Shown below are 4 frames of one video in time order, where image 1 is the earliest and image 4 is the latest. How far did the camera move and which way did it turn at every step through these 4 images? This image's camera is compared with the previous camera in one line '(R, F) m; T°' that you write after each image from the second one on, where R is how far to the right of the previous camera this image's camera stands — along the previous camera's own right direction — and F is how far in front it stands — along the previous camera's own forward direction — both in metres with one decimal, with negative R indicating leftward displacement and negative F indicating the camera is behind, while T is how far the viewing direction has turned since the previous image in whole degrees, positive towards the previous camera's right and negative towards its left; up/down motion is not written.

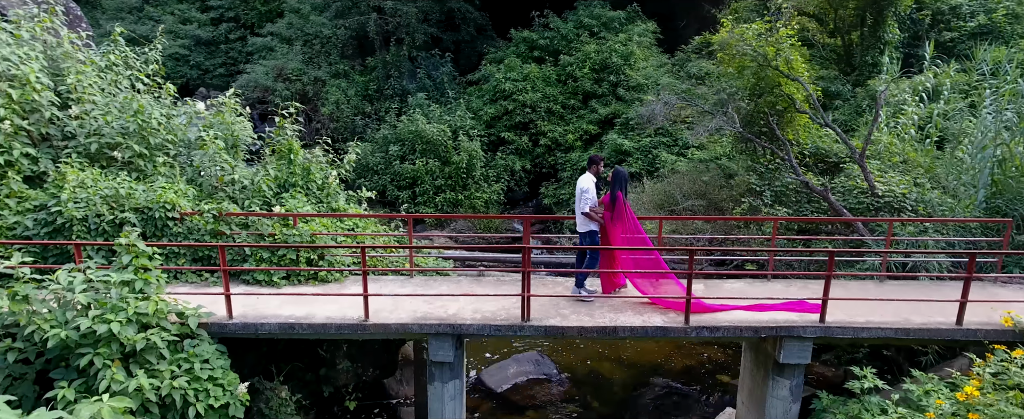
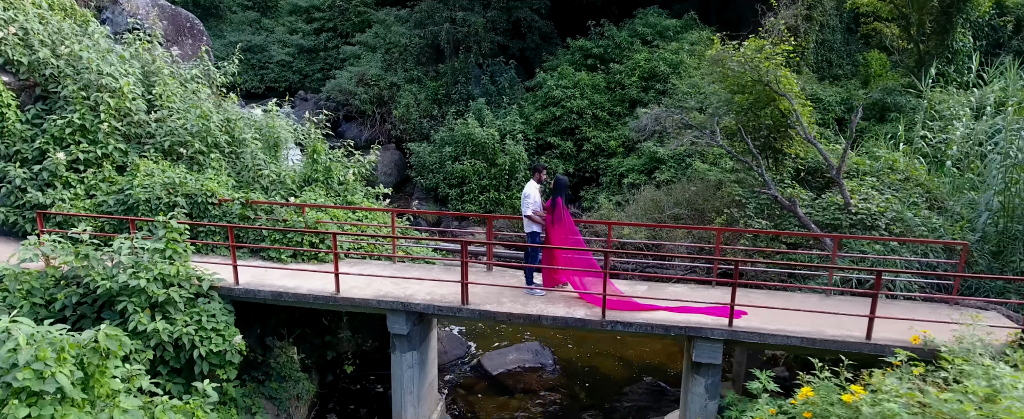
(+1.2, -0.7) m; -9°
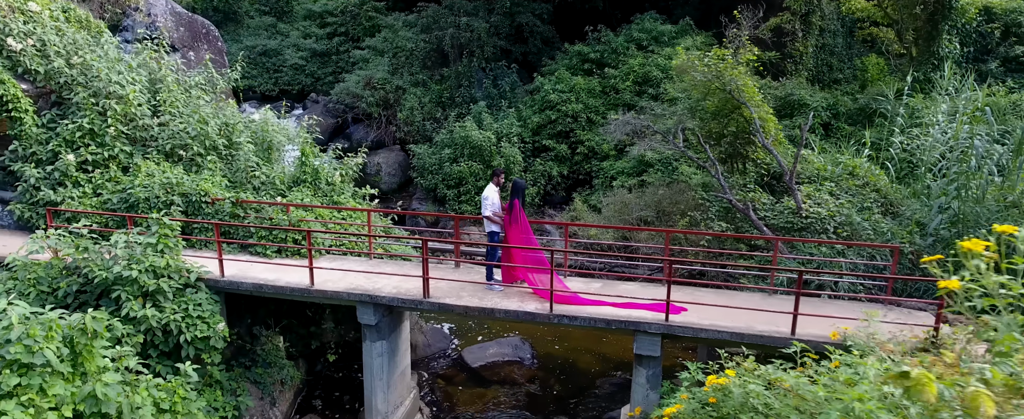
(+0.5, -0.4) m; -2°
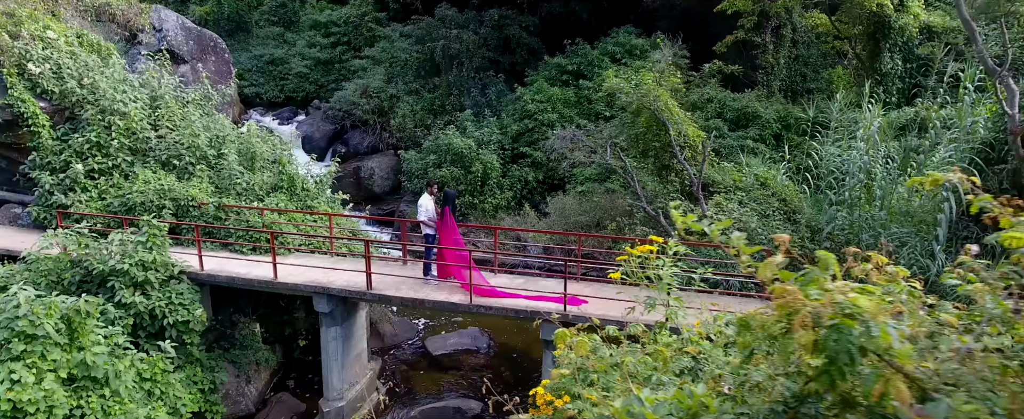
(+0.8, -1.0) m; -2°
